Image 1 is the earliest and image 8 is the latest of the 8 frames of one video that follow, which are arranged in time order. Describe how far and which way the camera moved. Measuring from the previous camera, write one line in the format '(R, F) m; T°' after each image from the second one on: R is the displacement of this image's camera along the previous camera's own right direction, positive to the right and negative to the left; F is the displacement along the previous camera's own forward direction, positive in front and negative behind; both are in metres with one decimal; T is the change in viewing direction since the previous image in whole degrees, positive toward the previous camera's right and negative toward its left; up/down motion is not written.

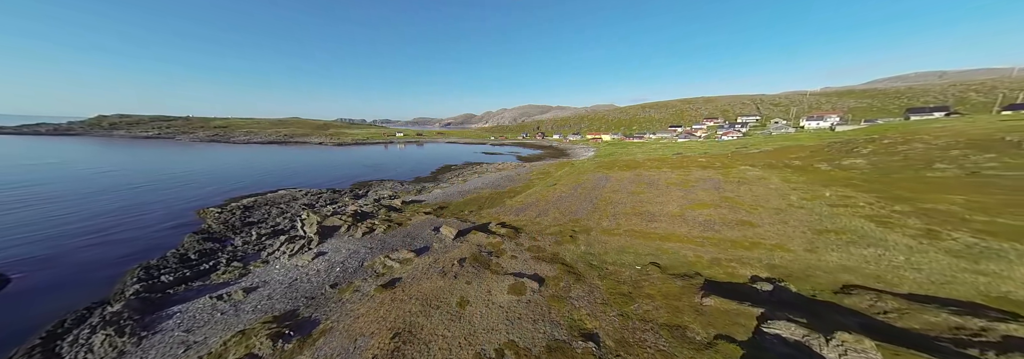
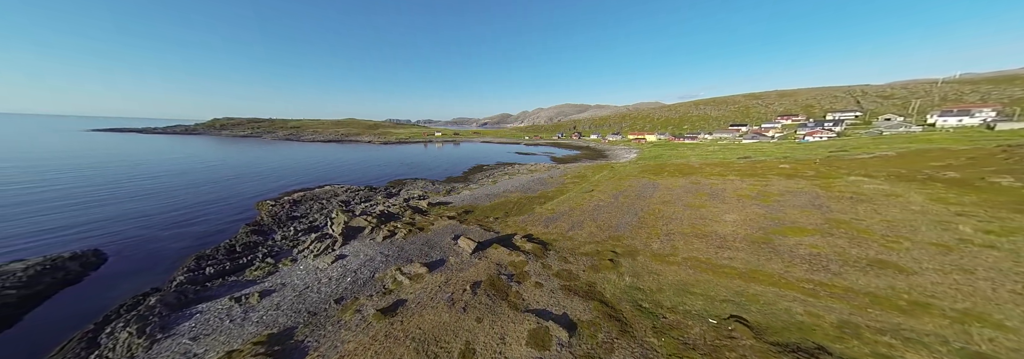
(+0.3, +2.3) m; -9°
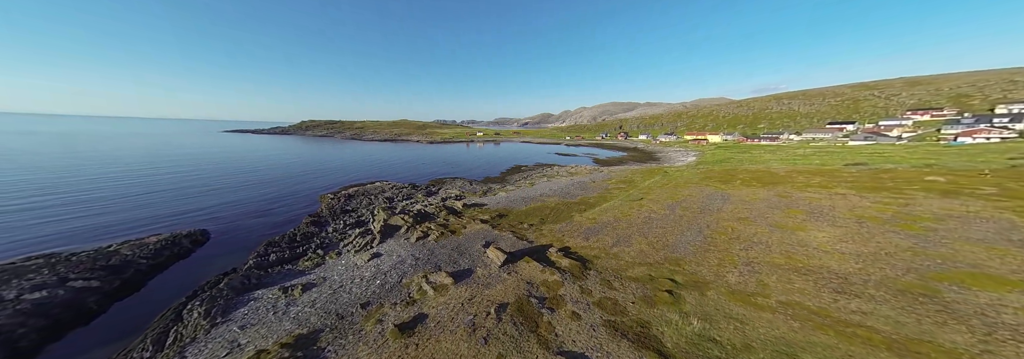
(0.0, +1.5) m; -10°
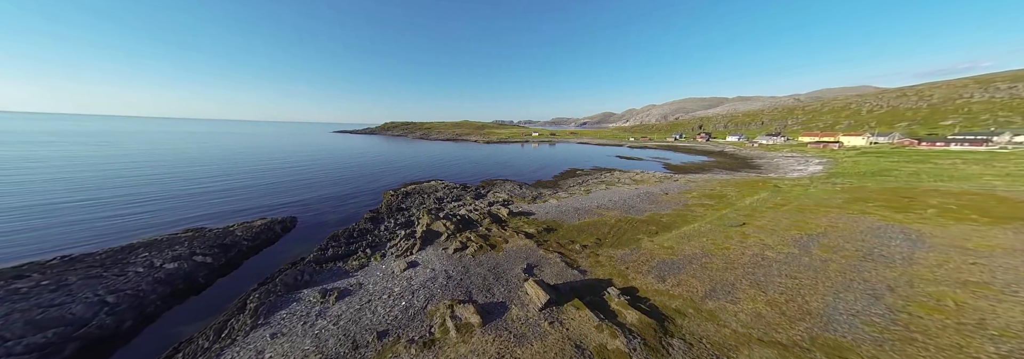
(+0.1, +2.8) m; -14°
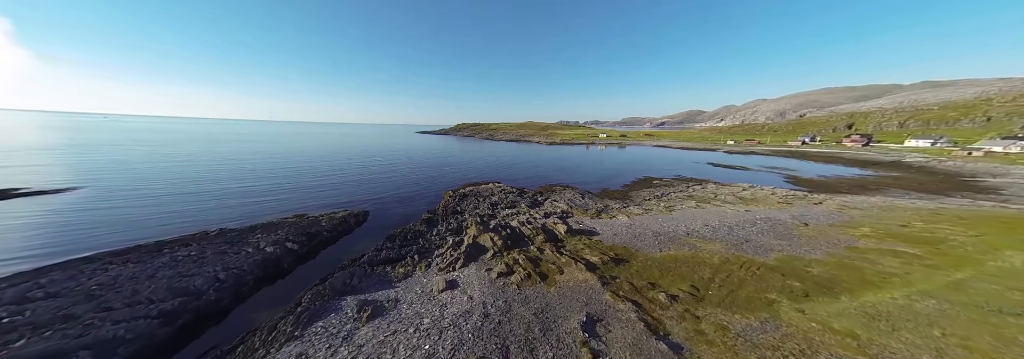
(-0.1, +3.1) m; -16°
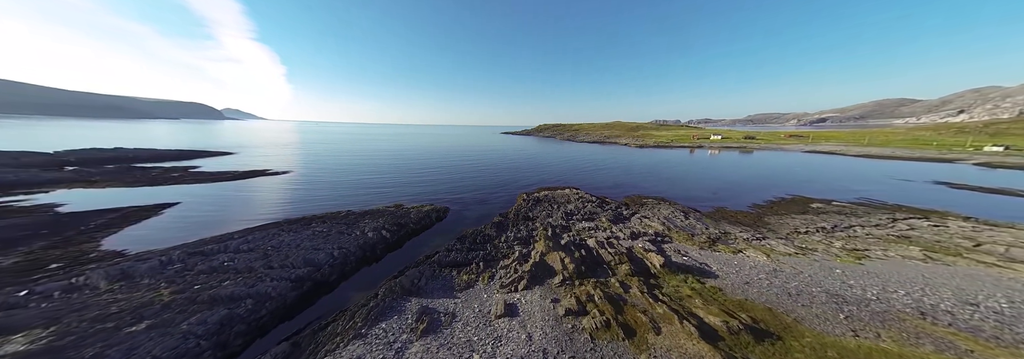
(-0.3, +2.4) m; -20°
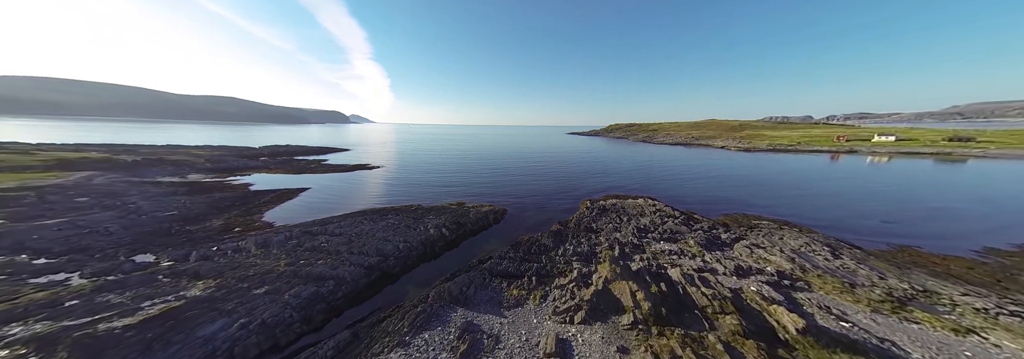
(-0.1, +1.7) m; -16°
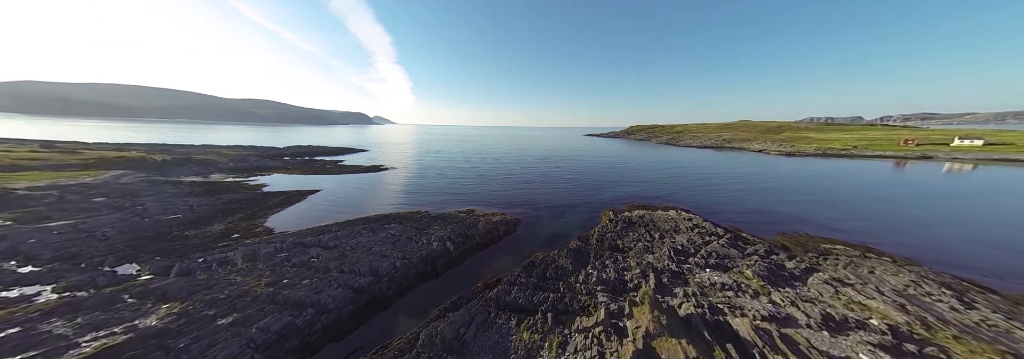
(+0.2, +2.7) m; -5°
